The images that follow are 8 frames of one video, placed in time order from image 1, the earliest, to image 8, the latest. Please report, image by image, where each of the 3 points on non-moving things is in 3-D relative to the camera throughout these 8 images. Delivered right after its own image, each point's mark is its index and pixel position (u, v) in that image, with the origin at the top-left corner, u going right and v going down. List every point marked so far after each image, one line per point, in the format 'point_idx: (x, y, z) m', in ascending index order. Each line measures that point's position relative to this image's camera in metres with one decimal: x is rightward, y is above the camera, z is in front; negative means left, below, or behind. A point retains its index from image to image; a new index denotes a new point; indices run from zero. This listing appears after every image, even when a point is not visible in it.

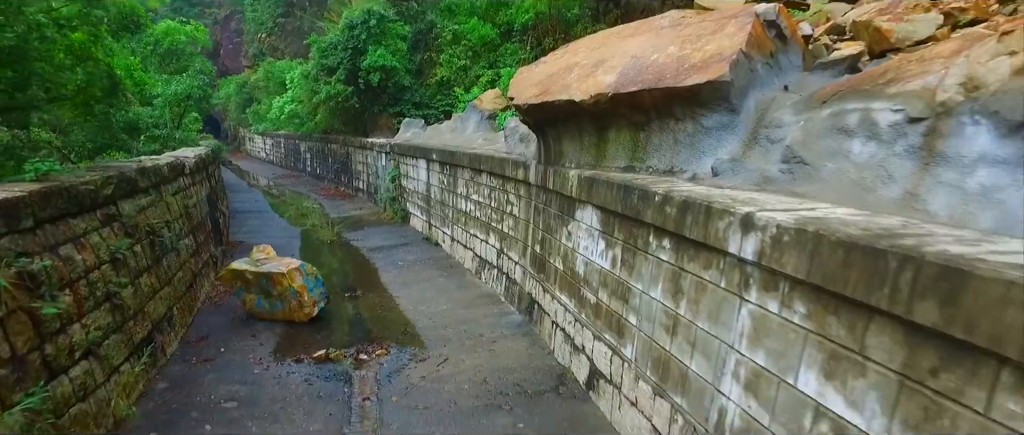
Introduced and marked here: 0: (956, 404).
0: (+0.8, -0.3, +1.1) m
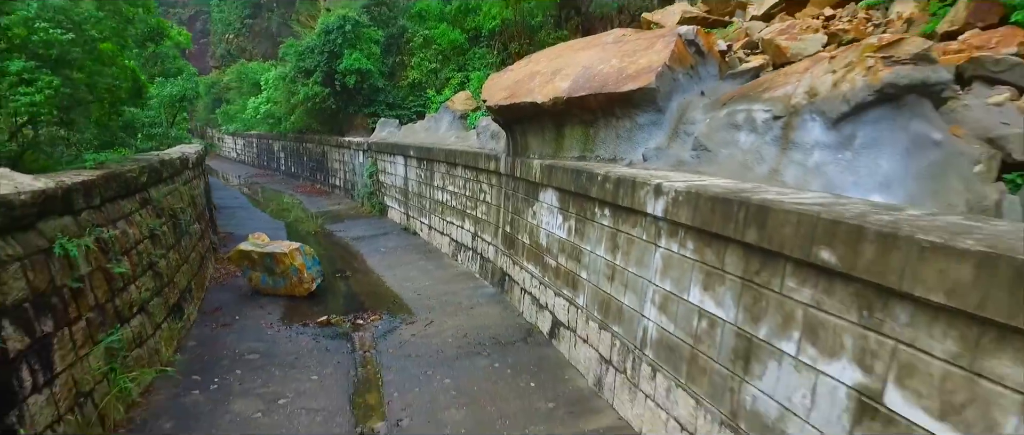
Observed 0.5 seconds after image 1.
0: (+0.8, -0.2, +1.8) m
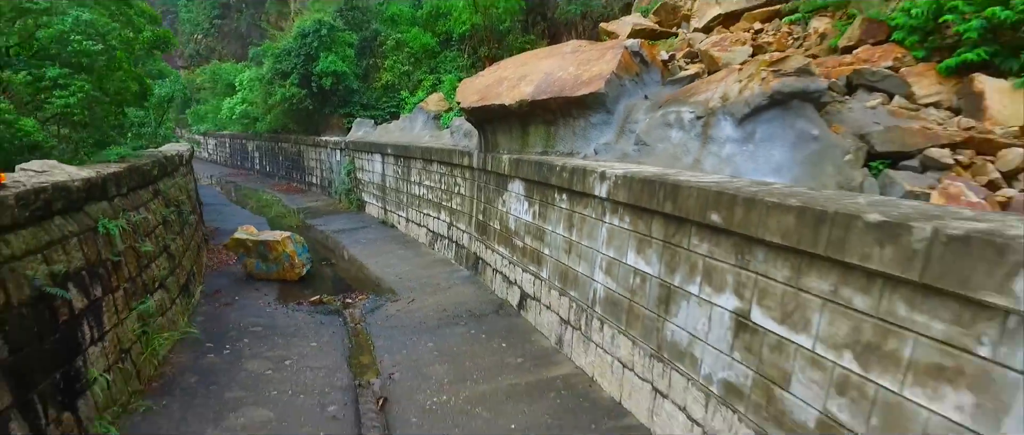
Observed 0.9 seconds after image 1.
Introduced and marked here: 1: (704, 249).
0: (+0.7, -0.1, +2.4) m
1: (+0.7, -0.1, +2.3) m
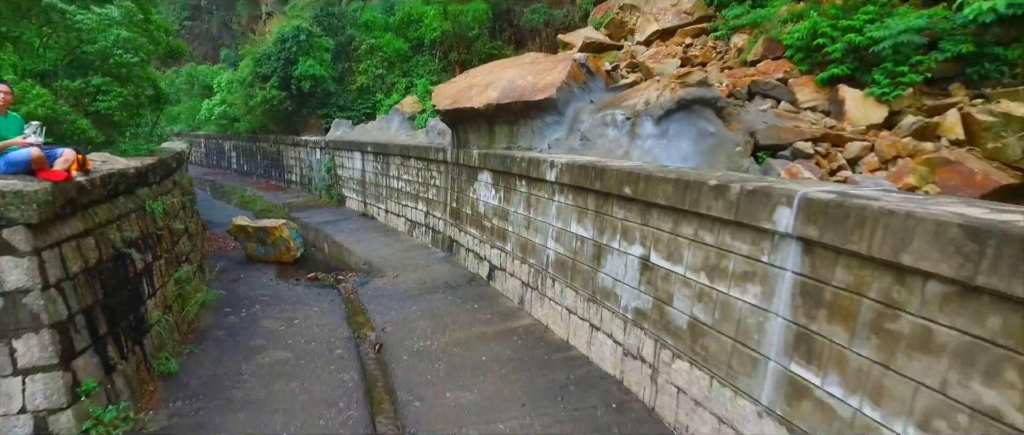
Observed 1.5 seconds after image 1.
0: (+0.5, 0.0, +3.2) m
1: (+0.5, 0.0, +3.1) m
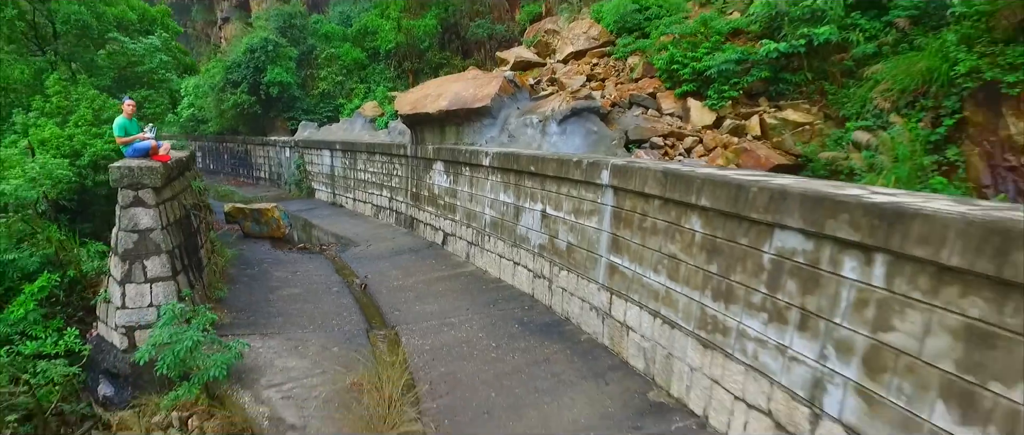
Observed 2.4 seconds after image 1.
0: (+0.1, +0.2, +4.8) m
1: (+0.1, +0.3, +4.7) m
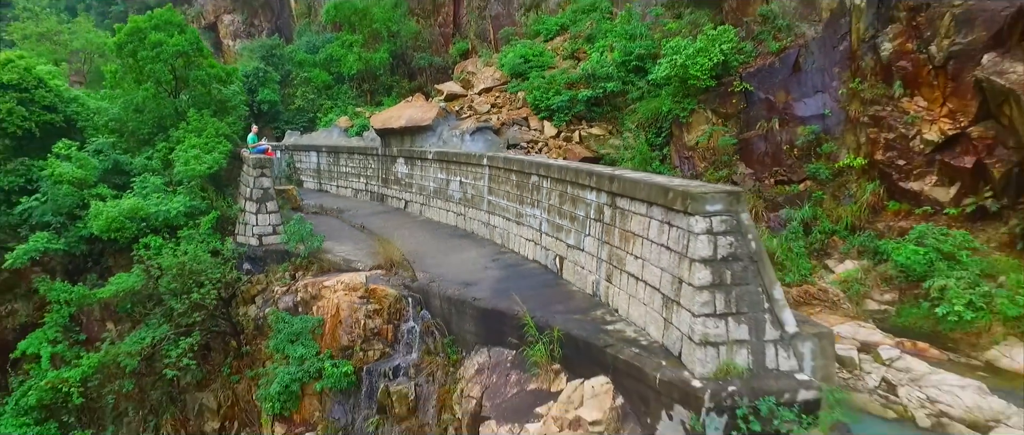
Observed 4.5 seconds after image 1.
0: (-1.0, +0.7, +9.2) m
1: (-0.9, +0.7, +9.1) m
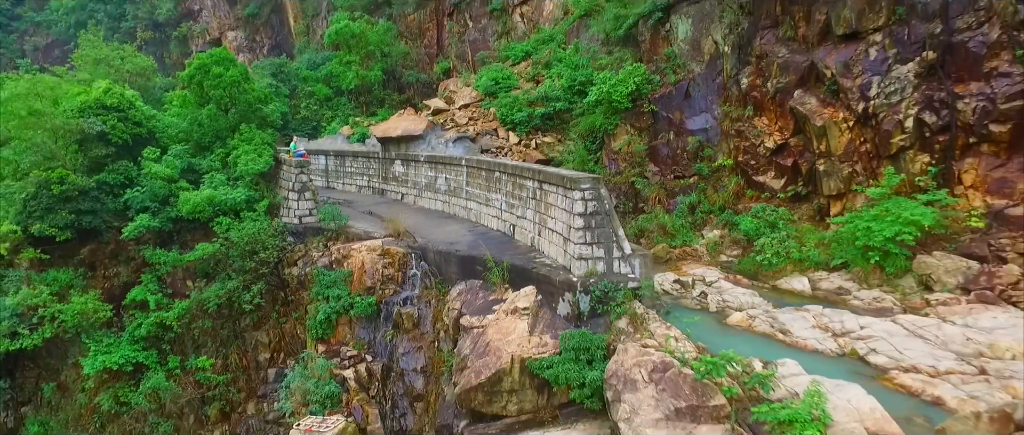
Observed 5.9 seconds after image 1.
0: (-1.5, +1.0, +12.3) m
1: (-1.4, +1.0, +12.2) m
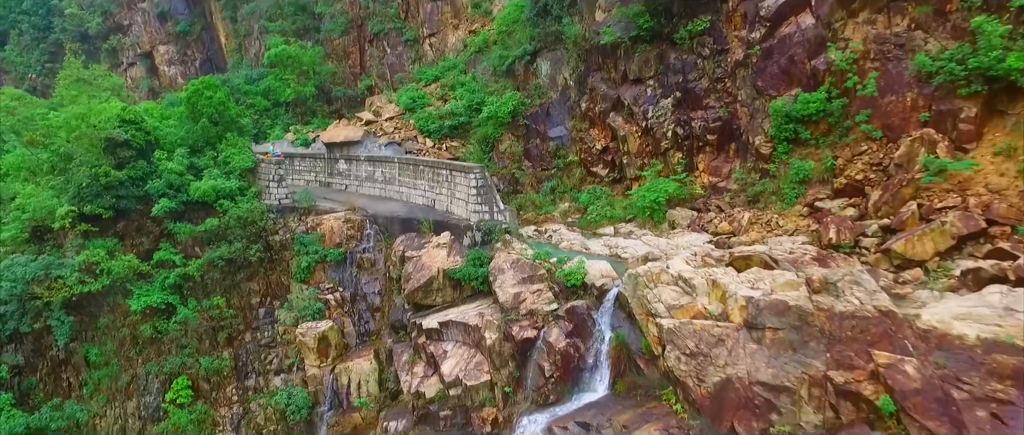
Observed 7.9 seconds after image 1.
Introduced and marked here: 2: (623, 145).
0: (-3.8, +1.5, +17.1) m
1: (-3.7, +1.5, +16.9) m
2: (+2.8, +1.8, +15.1) m
